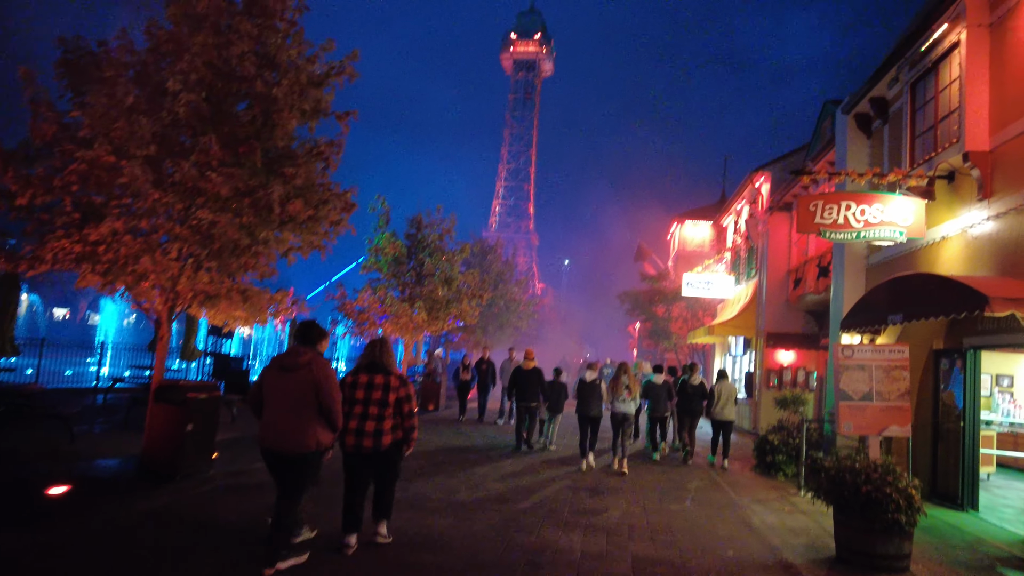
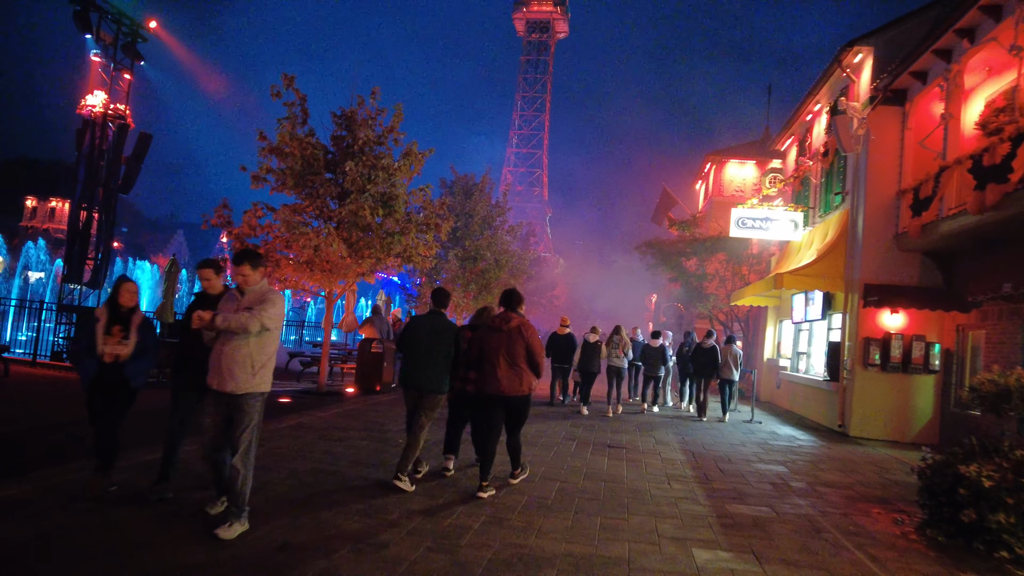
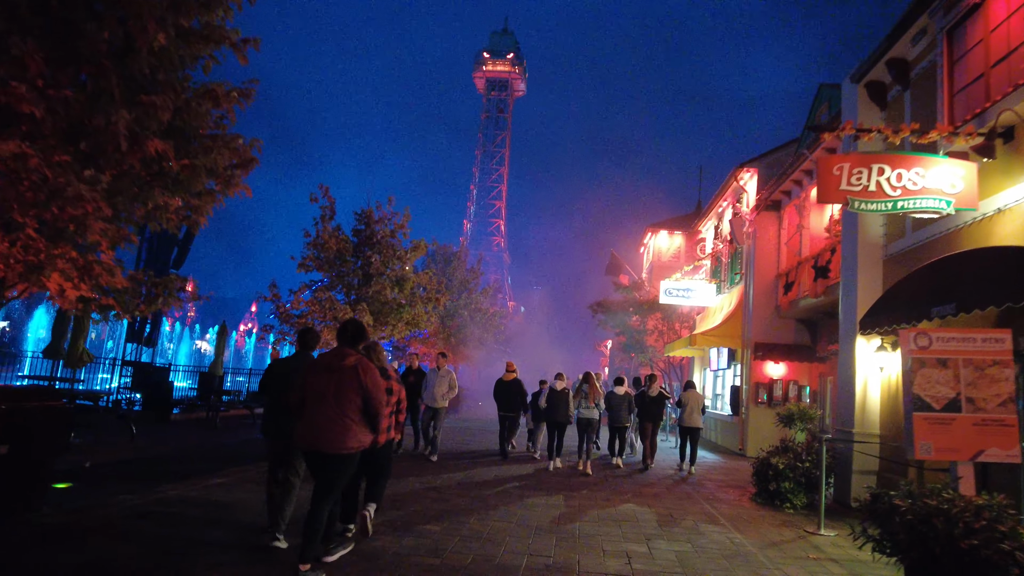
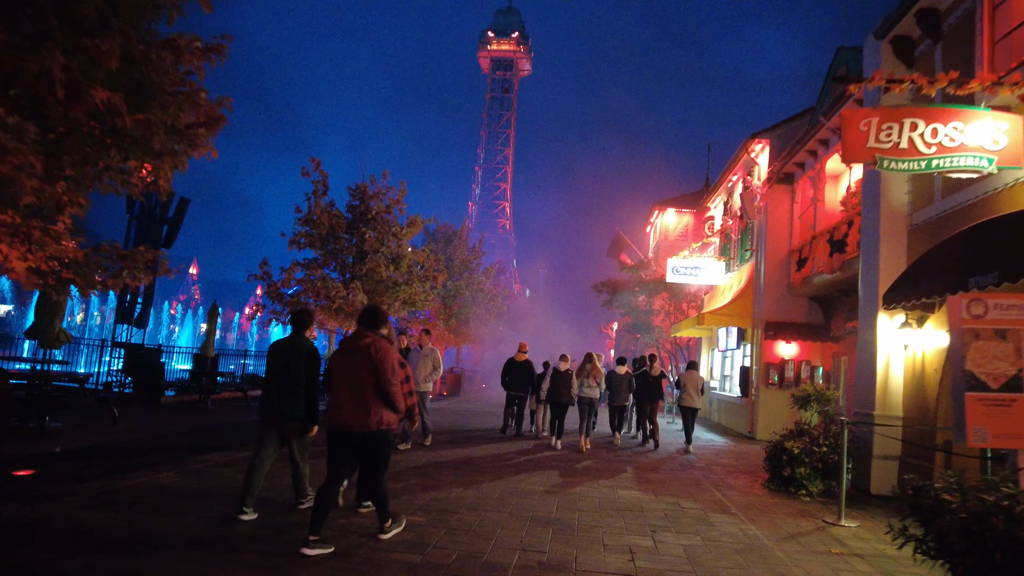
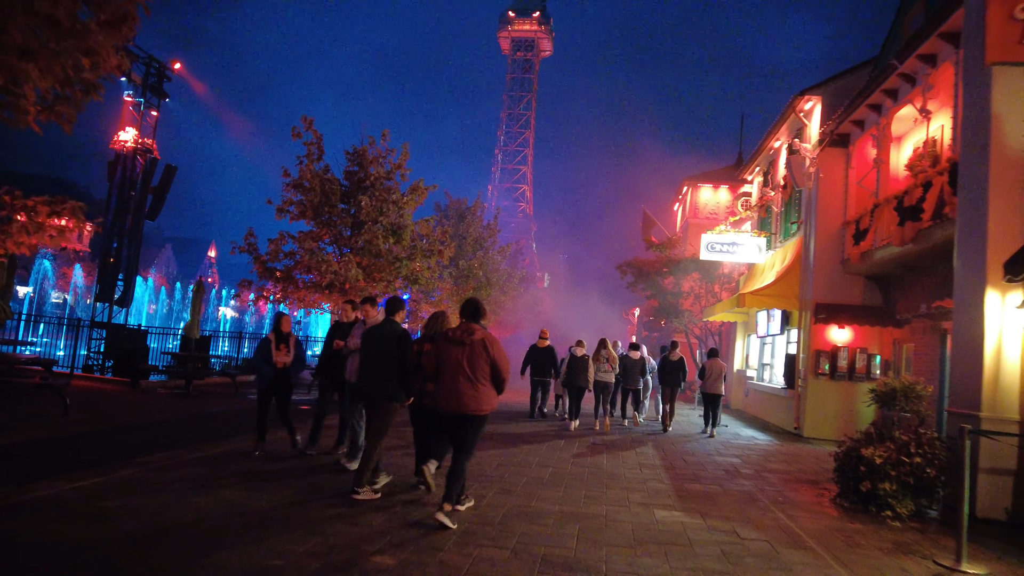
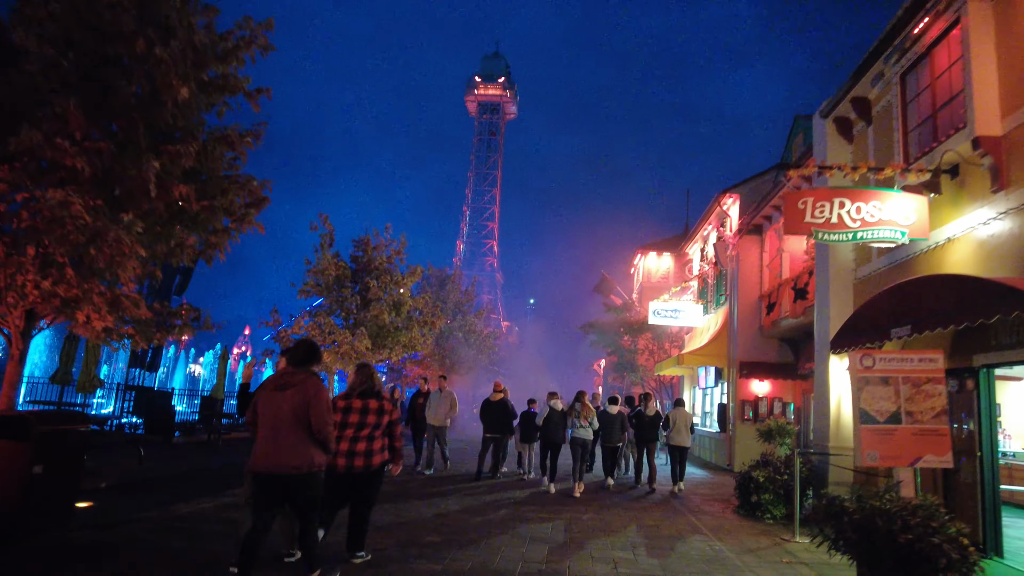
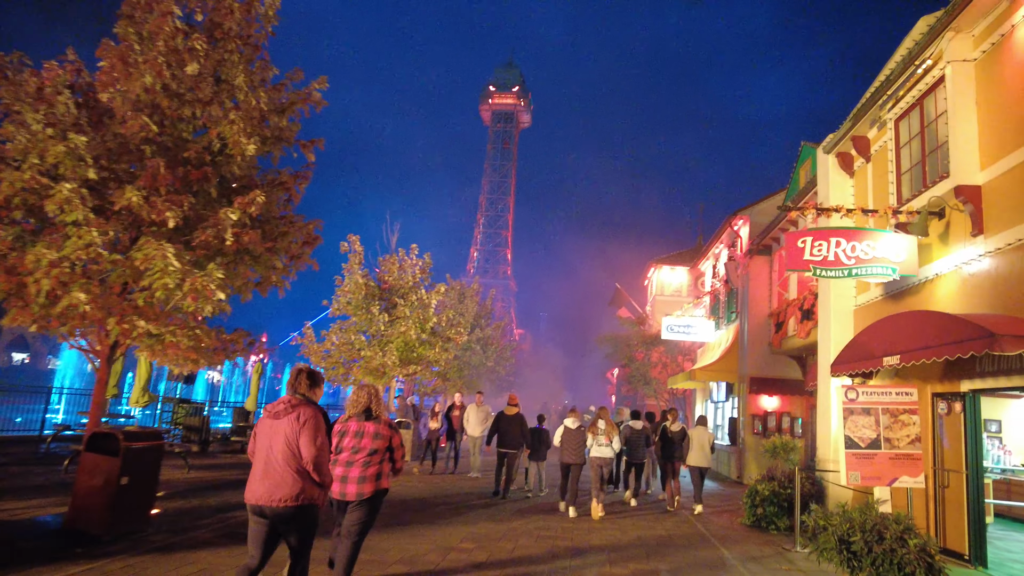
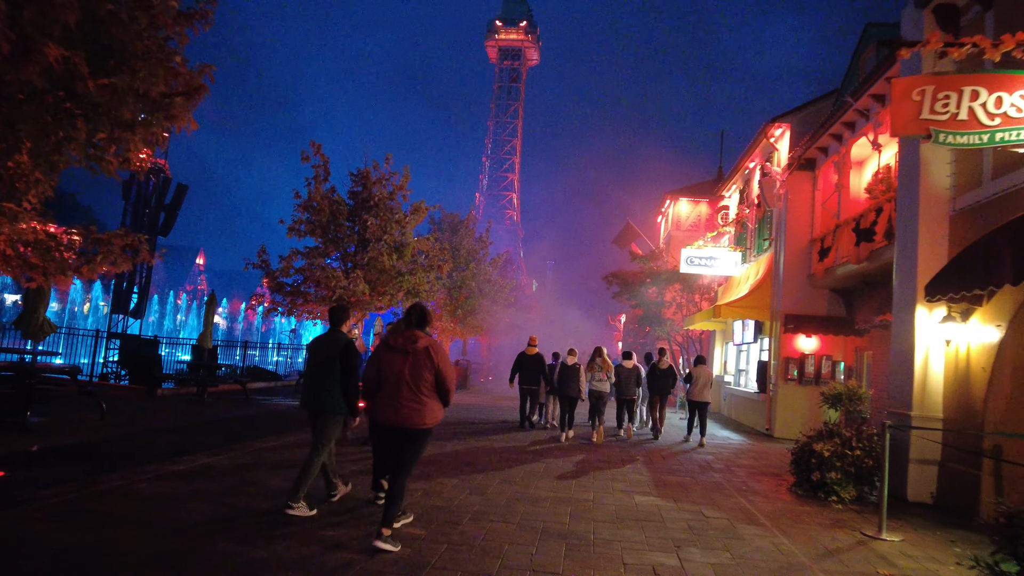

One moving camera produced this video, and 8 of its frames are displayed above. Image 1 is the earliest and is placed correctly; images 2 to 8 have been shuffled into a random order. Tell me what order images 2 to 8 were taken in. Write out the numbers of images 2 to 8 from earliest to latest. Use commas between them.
7, 6, 3, 4, 8, 5, 2
